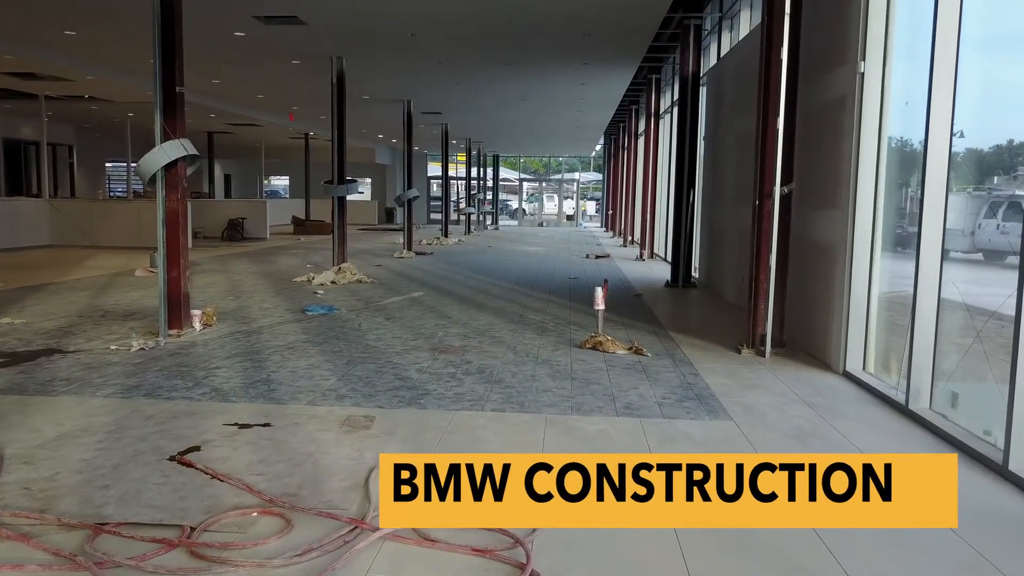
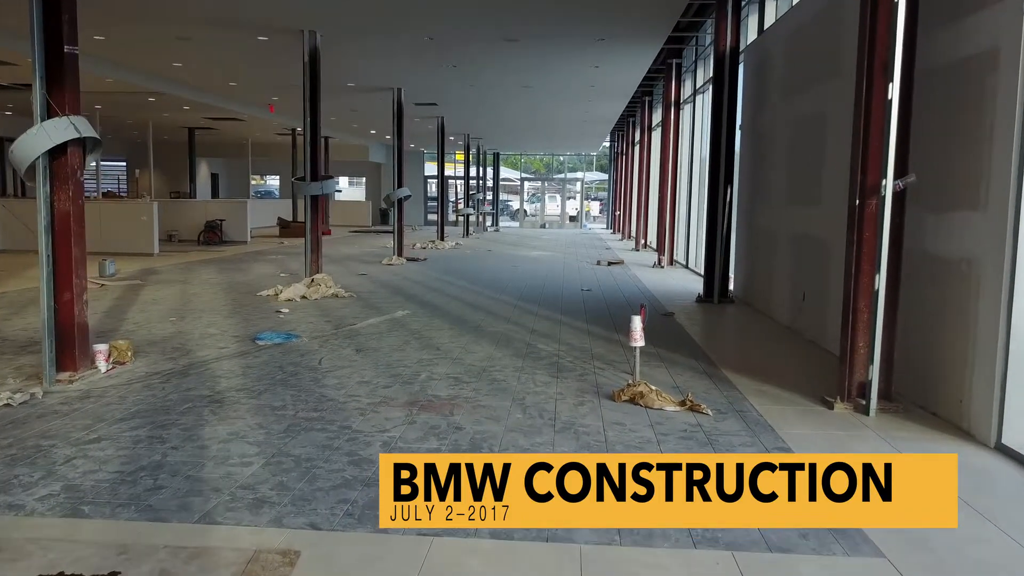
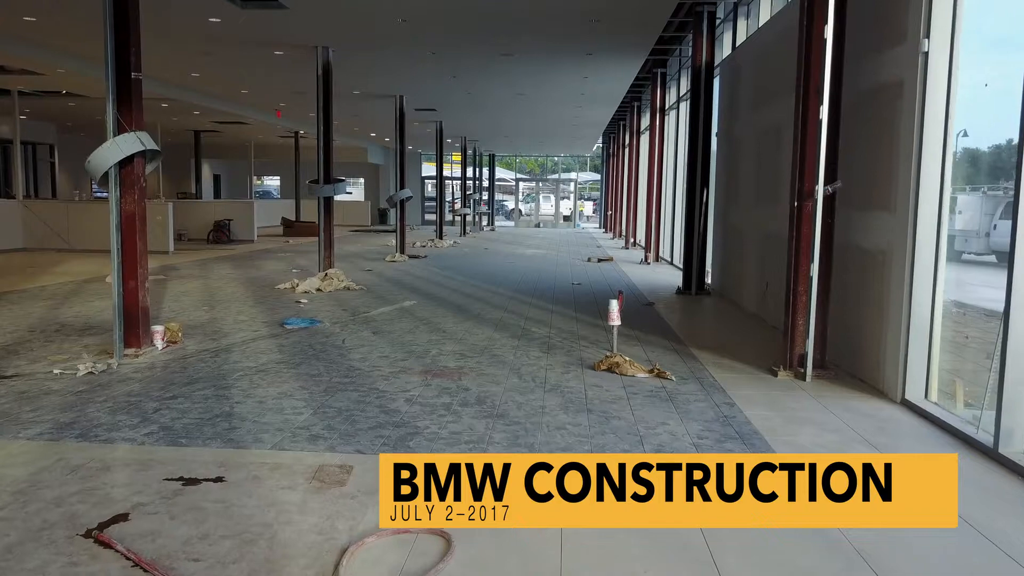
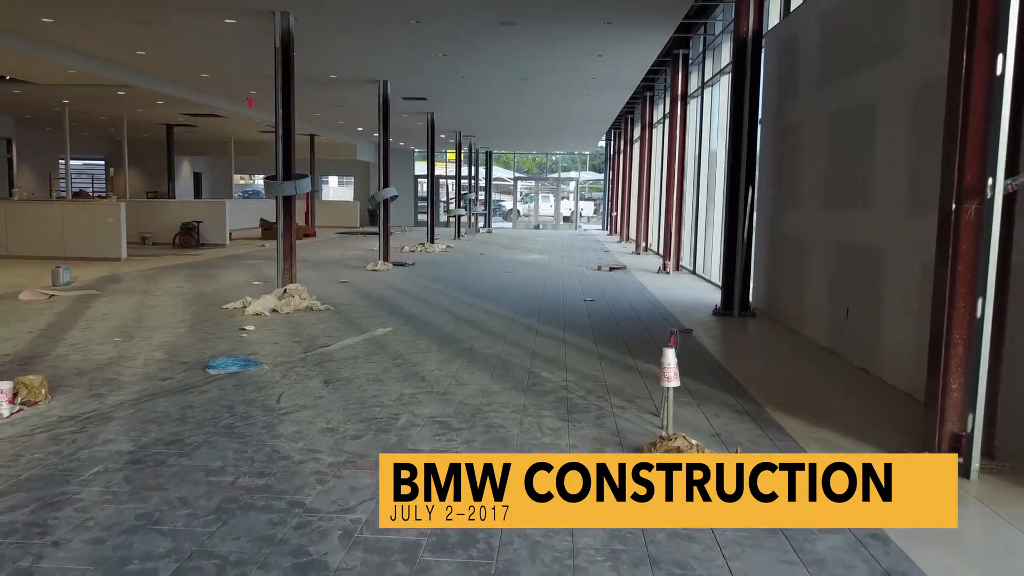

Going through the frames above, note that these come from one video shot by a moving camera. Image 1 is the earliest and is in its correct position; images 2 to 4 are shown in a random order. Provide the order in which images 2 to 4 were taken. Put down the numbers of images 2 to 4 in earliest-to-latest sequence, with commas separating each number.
3, 2, 4
